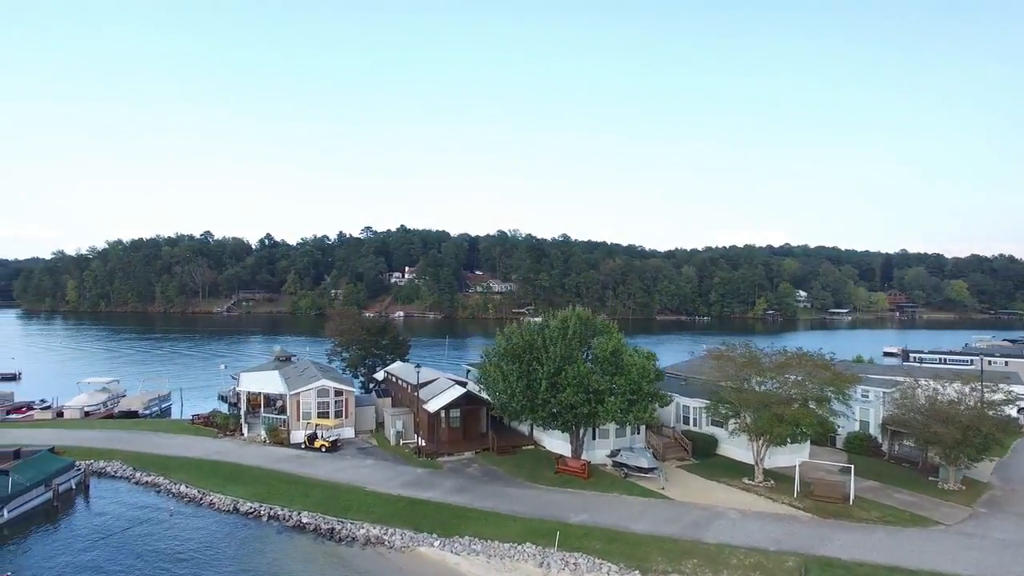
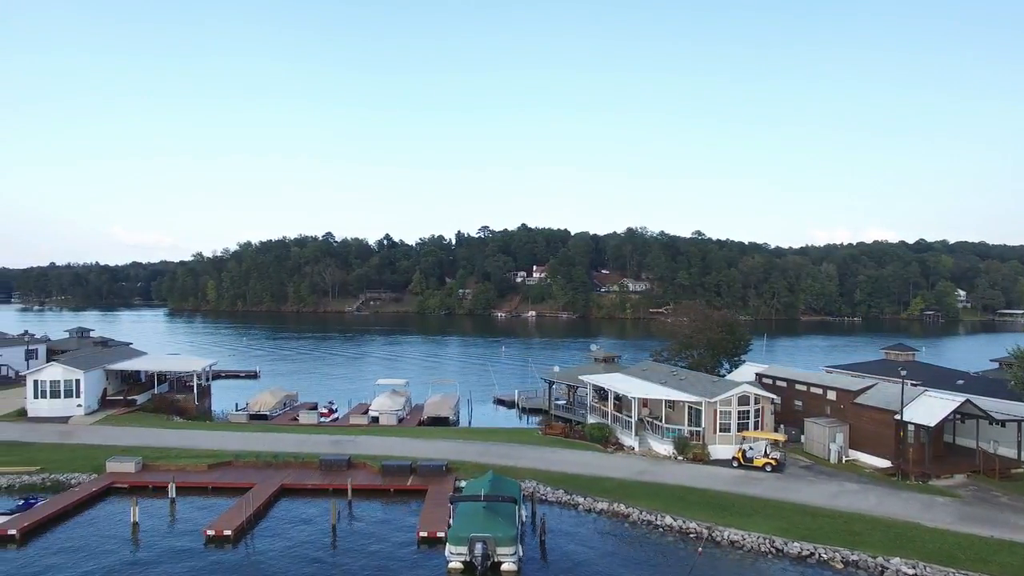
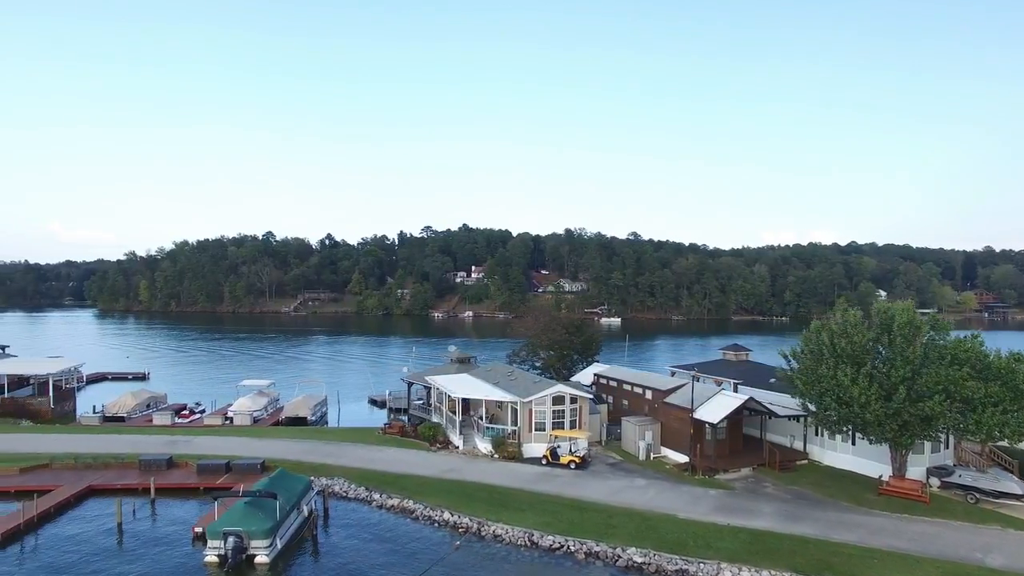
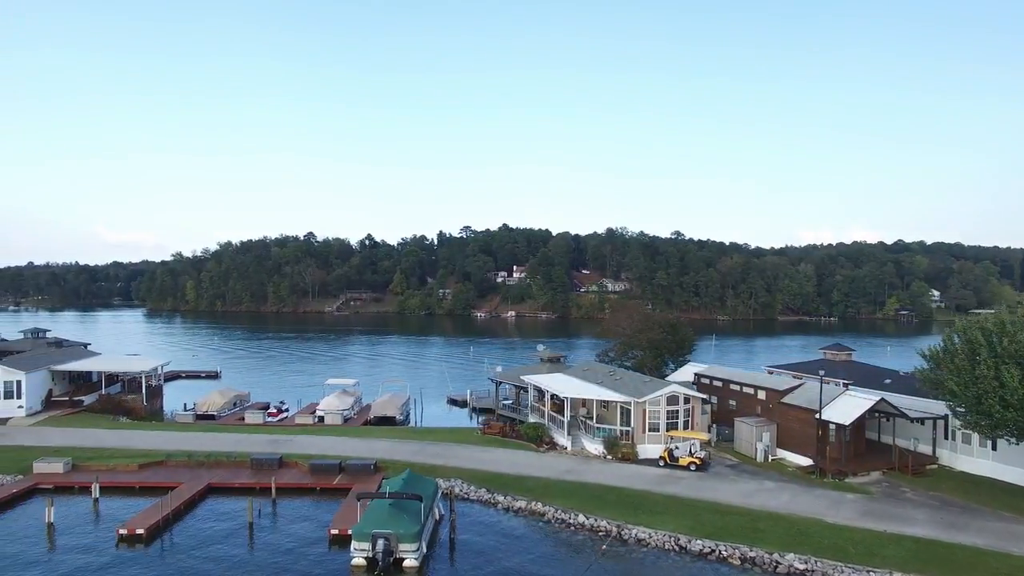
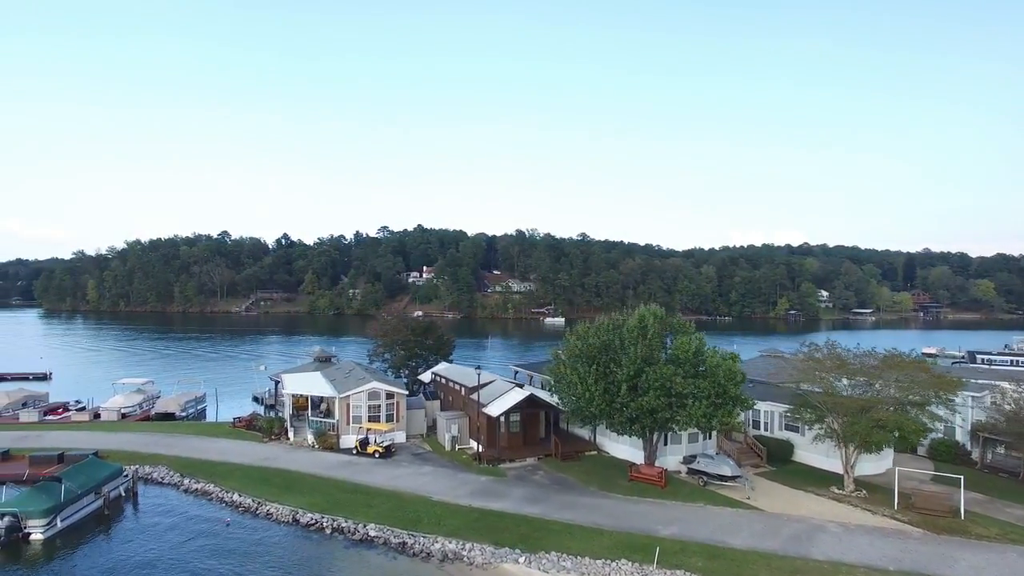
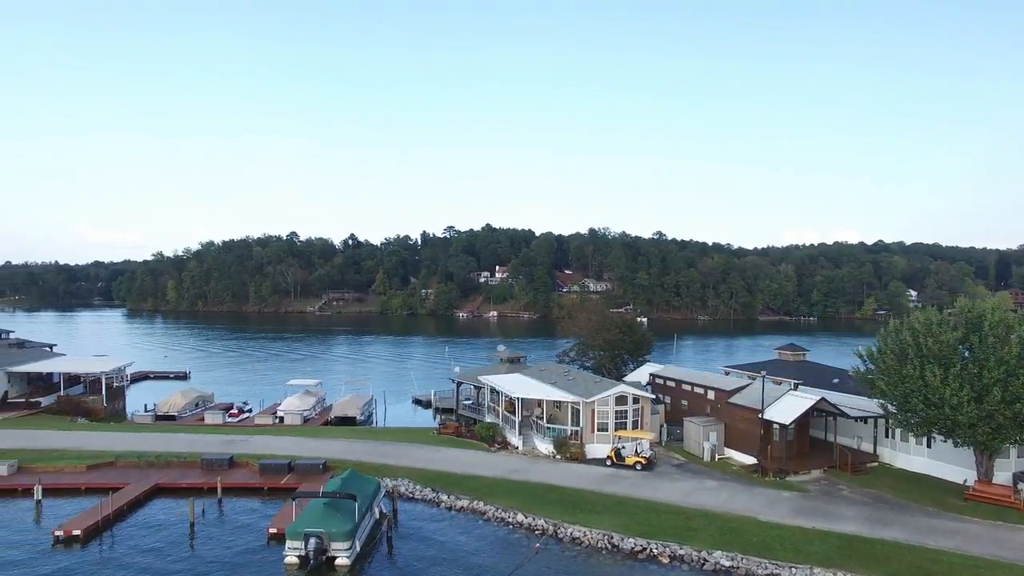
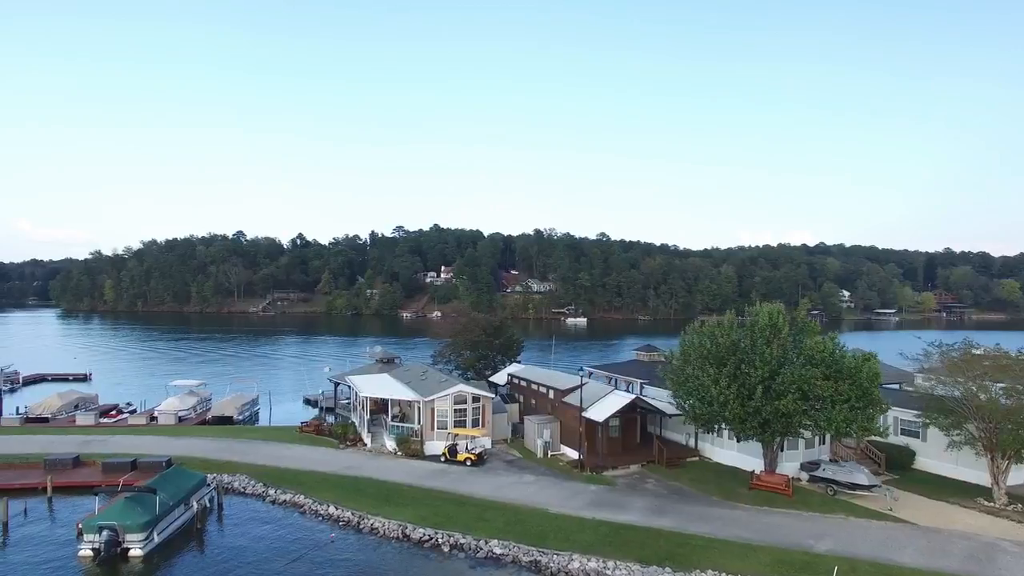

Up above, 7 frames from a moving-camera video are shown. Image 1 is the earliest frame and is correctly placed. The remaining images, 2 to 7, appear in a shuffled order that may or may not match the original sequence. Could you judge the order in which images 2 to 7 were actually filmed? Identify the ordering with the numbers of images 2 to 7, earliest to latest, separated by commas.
5, 7, 3, 6, 4, 2
